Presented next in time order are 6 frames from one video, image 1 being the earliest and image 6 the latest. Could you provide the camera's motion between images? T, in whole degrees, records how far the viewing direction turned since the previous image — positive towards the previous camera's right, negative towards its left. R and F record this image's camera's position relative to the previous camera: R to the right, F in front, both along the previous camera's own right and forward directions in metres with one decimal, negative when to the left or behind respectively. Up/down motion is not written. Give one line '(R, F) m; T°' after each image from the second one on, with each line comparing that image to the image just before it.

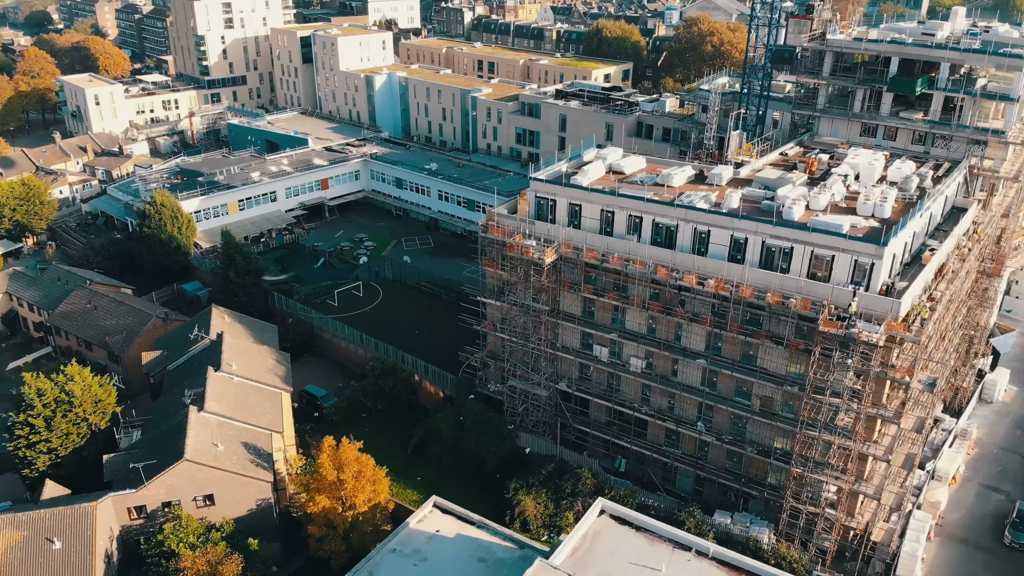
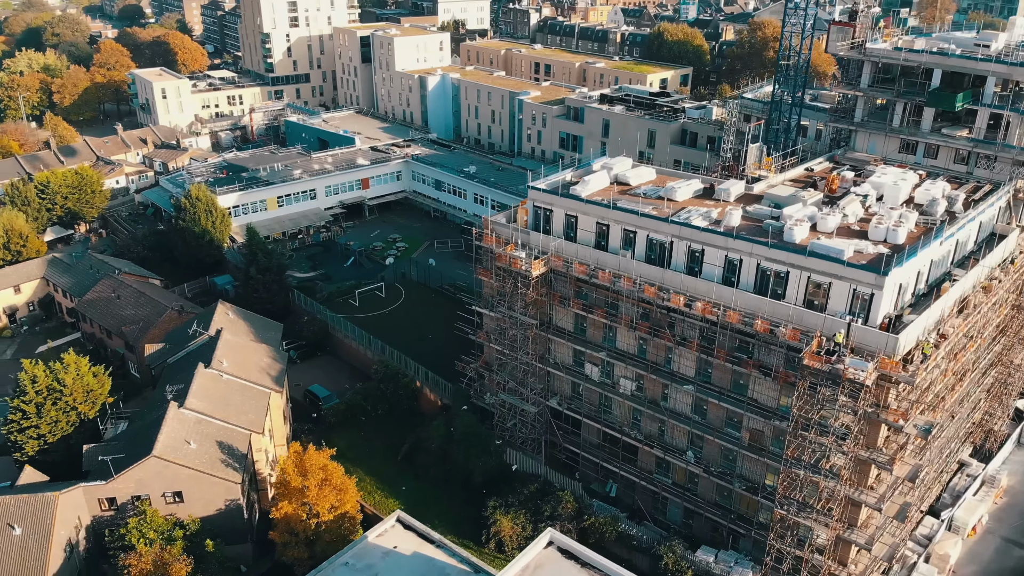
(+4.6, +1.5) m; -6°
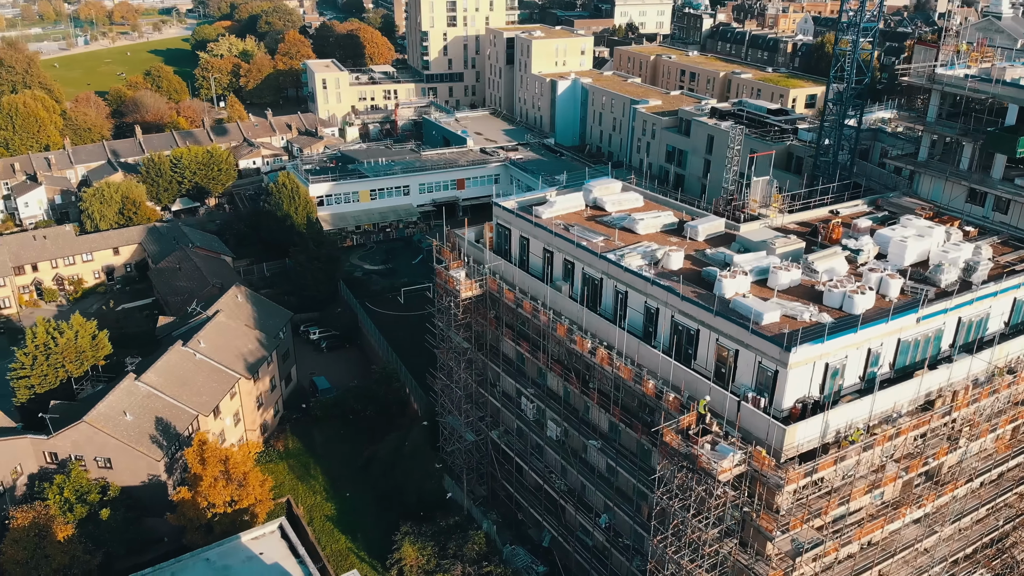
(+12.7, +4.1) m; -15°
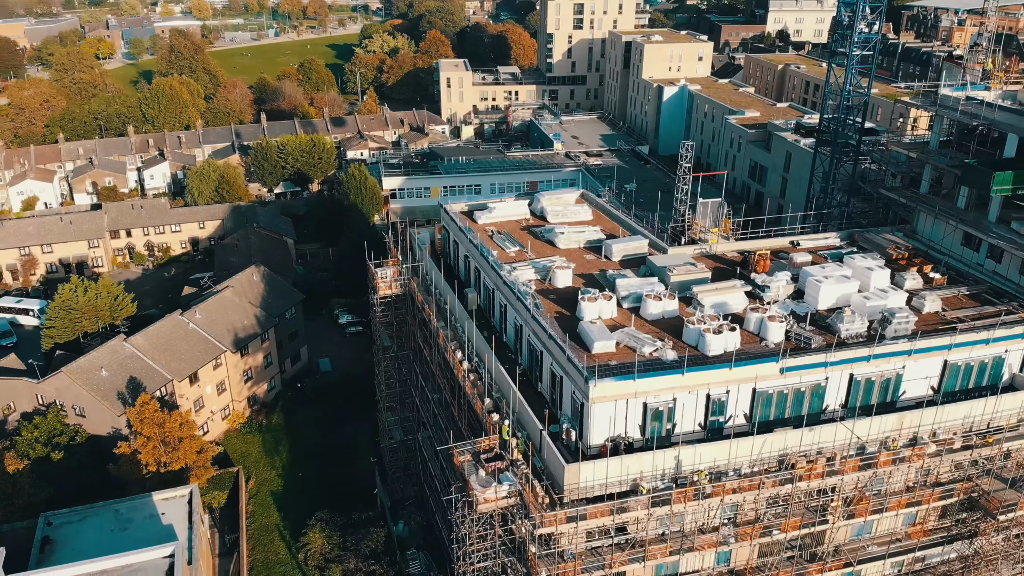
(+11.9, +2.1) m; -13°
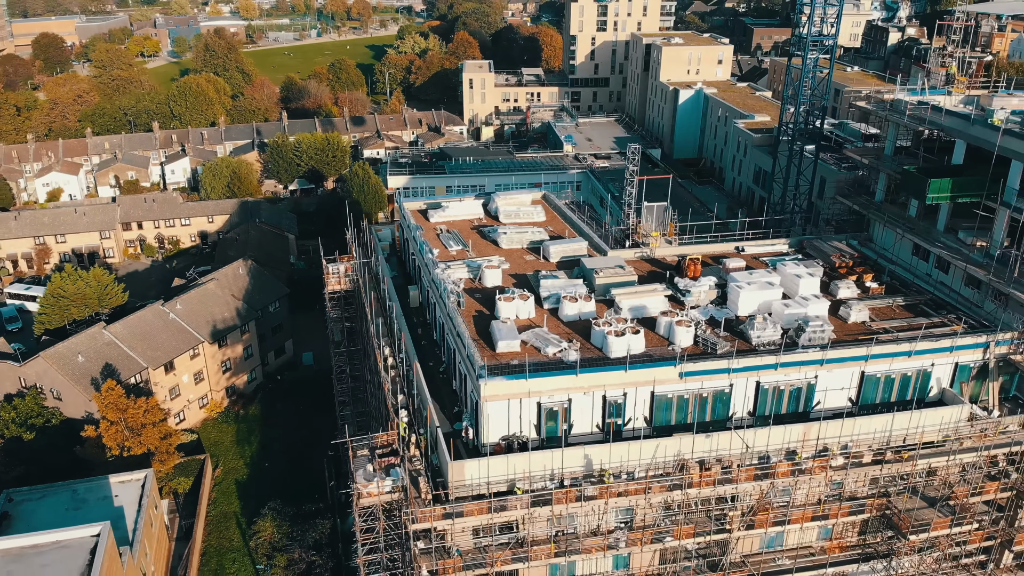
(+4.7, 0.0) m; -4°
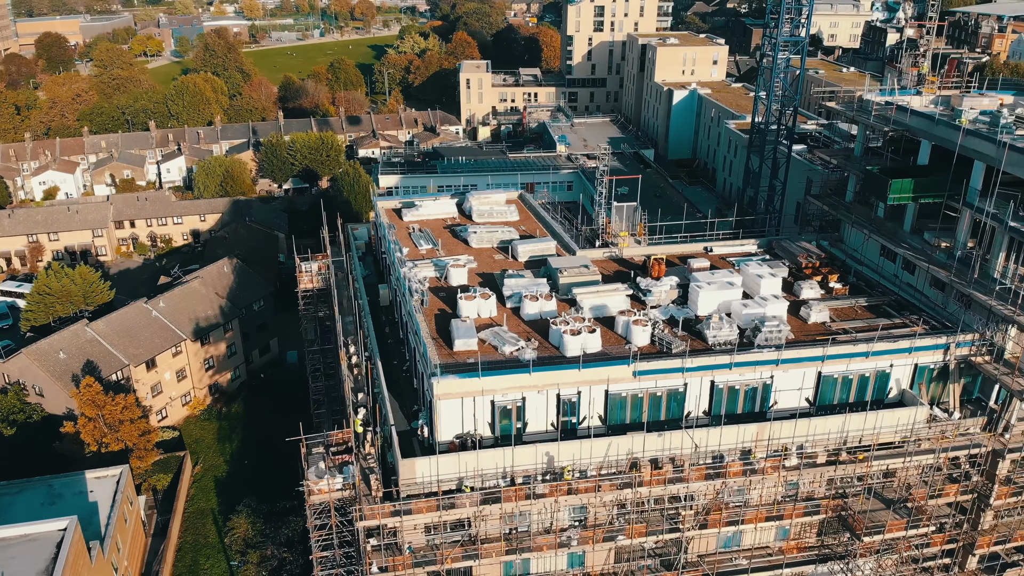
(+1.7, -0.1) m; -1°
